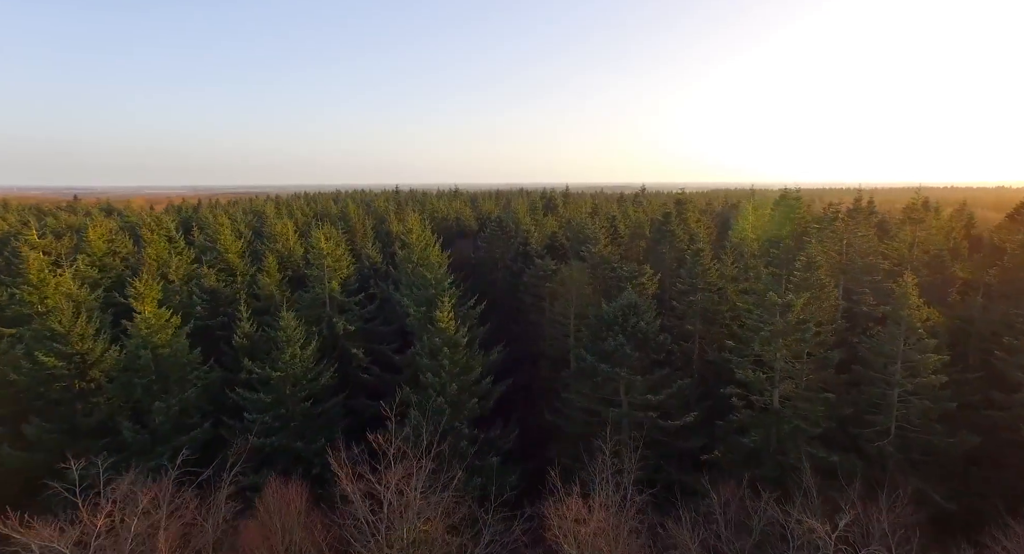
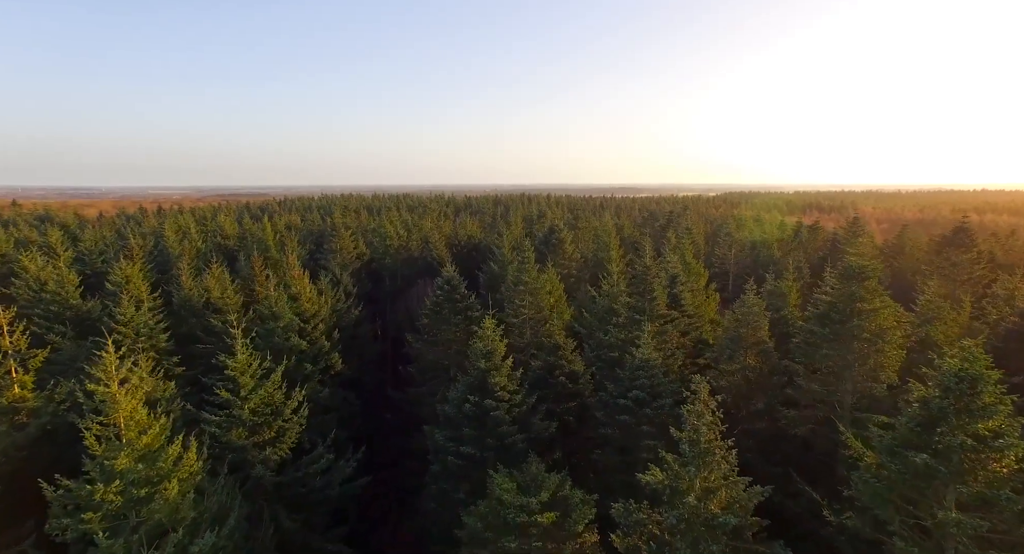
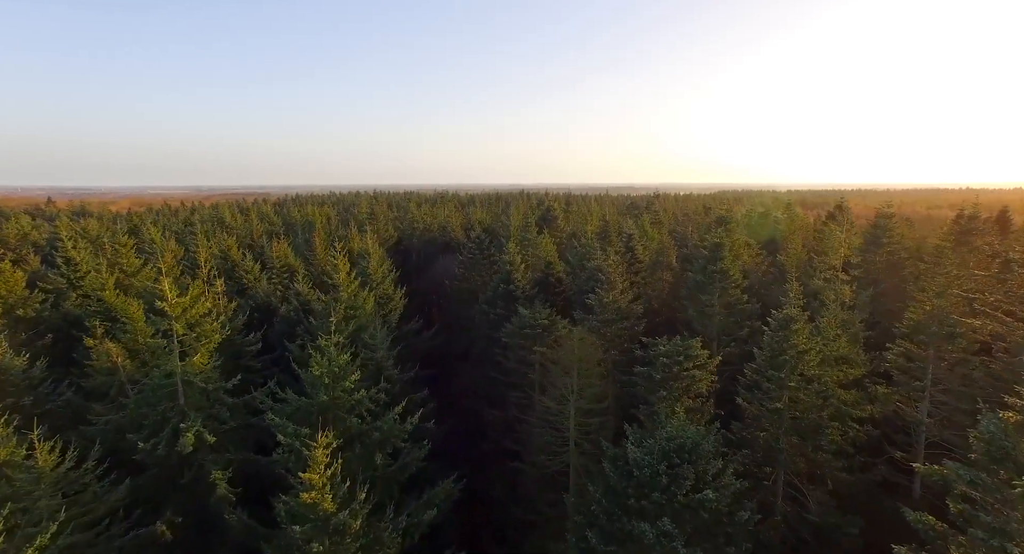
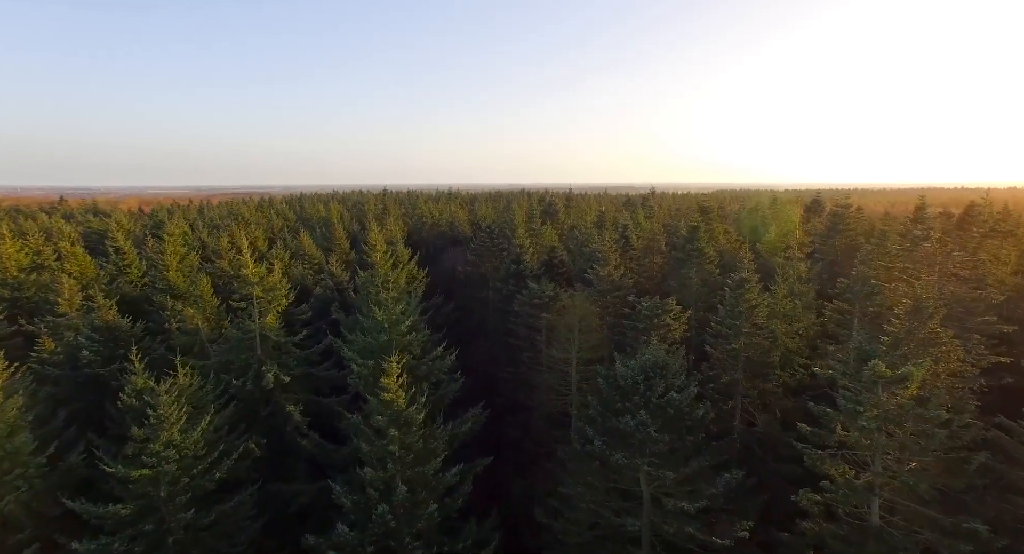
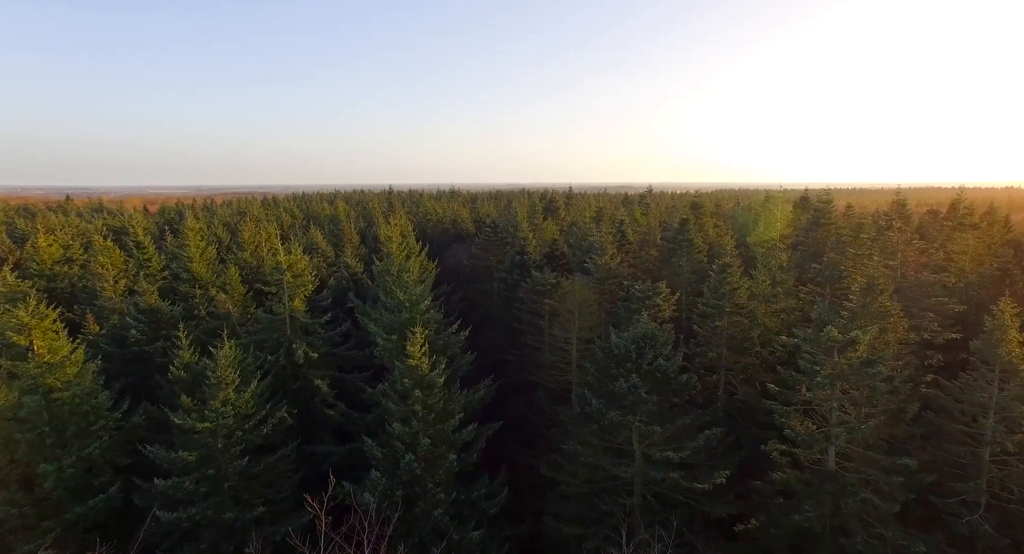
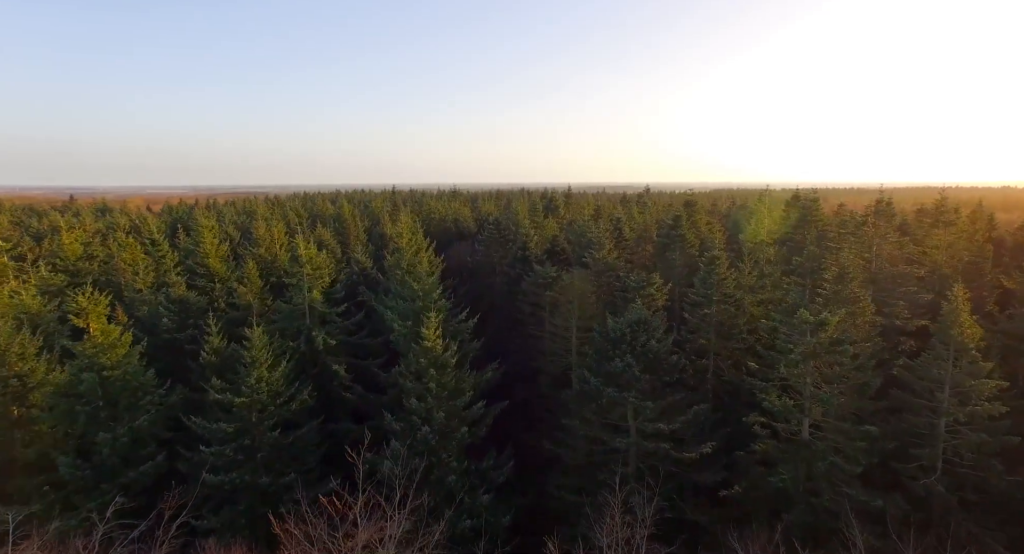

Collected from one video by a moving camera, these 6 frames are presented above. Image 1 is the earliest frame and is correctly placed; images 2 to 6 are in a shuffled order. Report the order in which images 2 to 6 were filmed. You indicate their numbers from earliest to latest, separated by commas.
6, 5, 4, 3, 2
